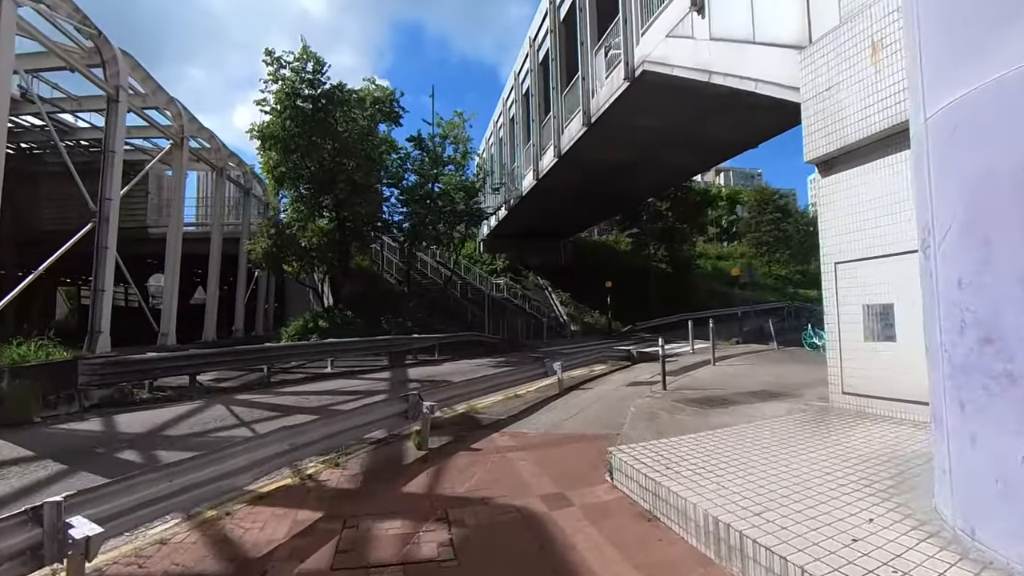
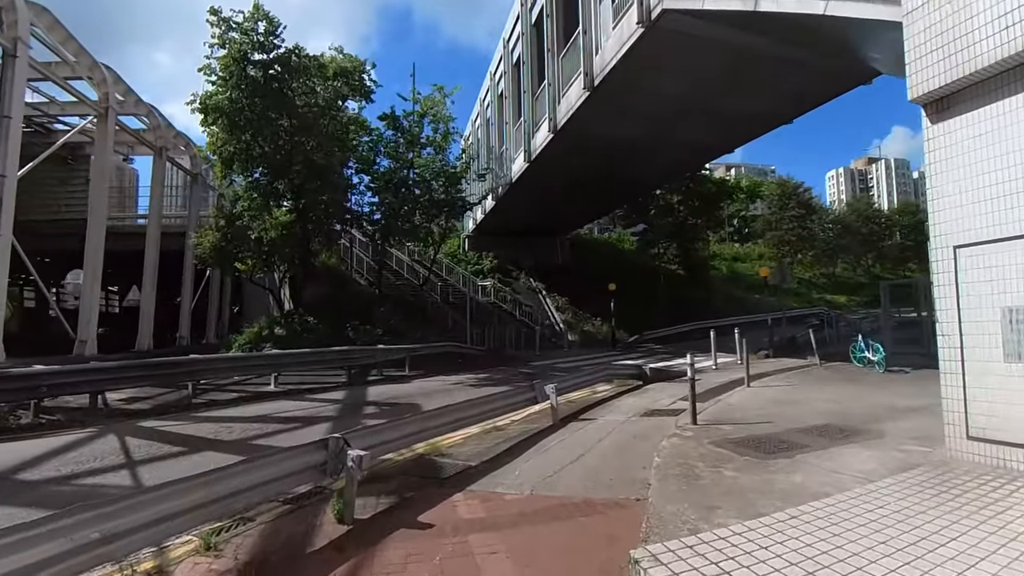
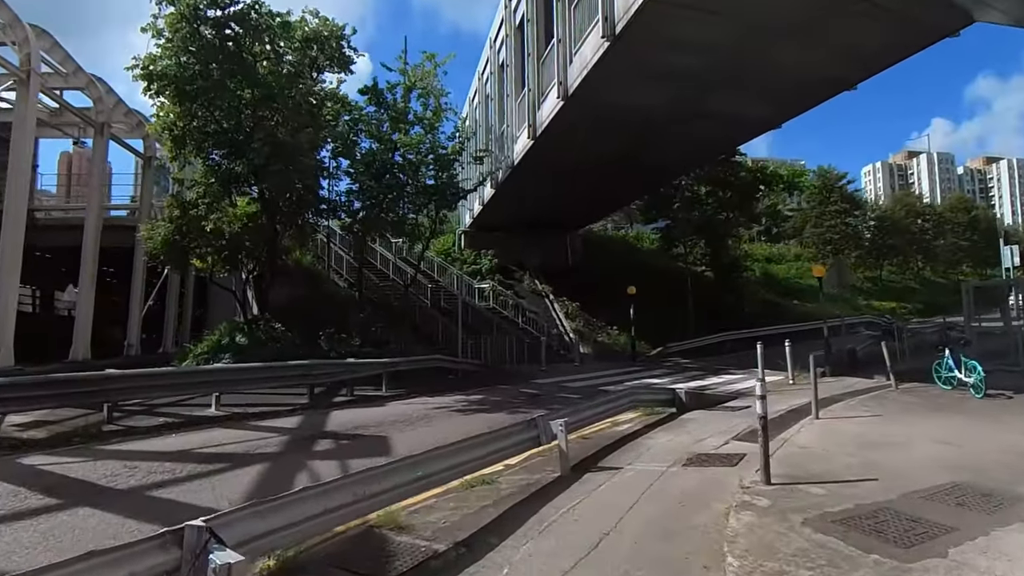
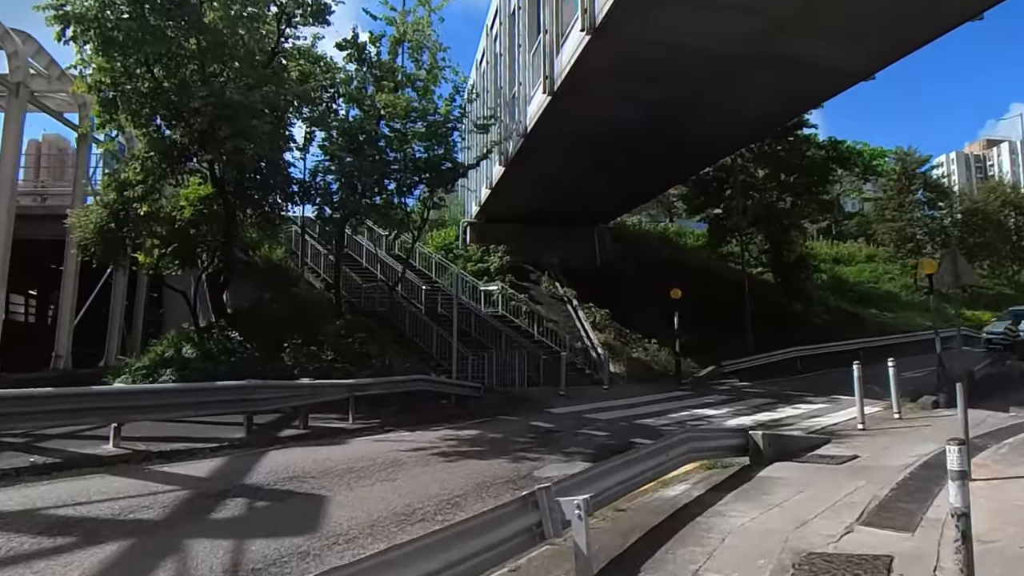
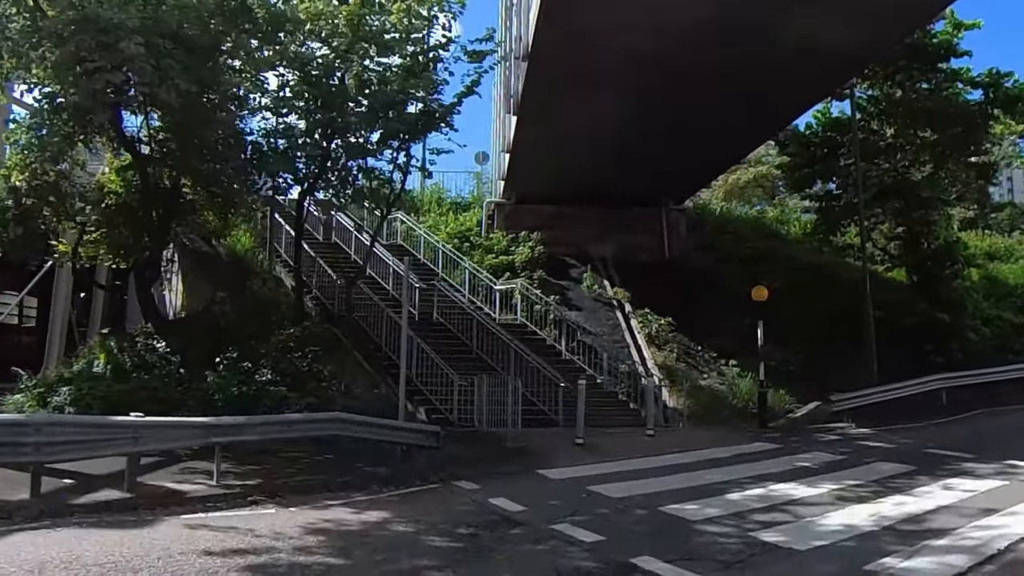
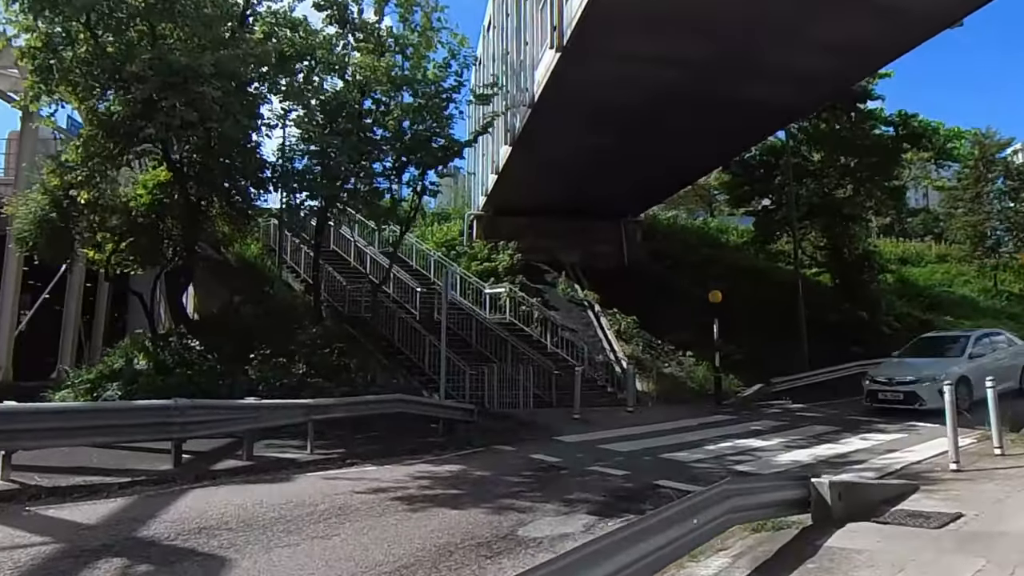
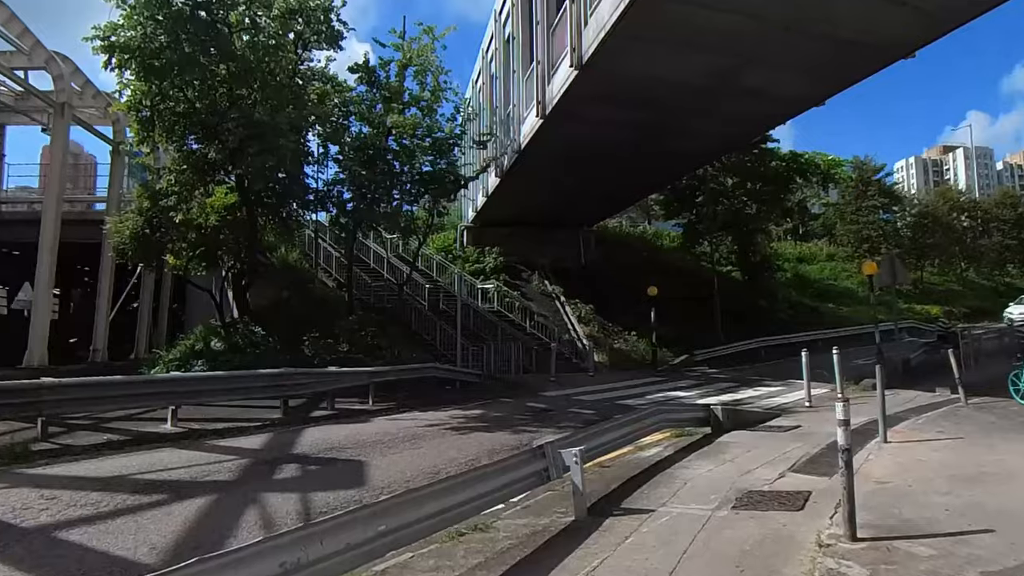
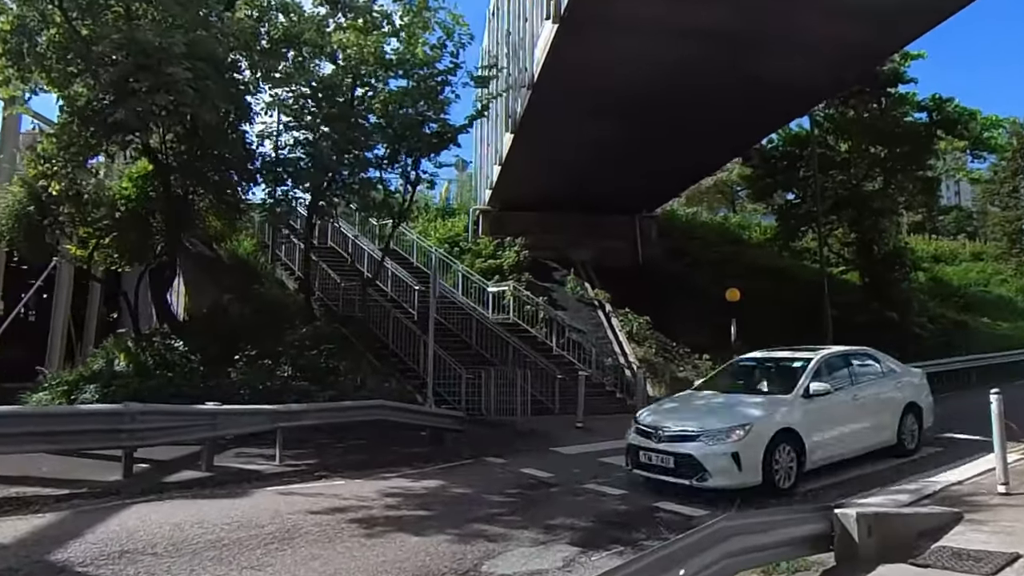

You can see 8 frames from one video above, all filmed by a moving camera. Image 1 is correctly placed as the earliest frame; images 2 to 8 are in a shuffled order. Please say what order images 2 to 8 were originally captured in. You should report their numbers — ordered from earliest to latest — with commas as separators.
2, 3, 7, 4, 6, 8, 5
